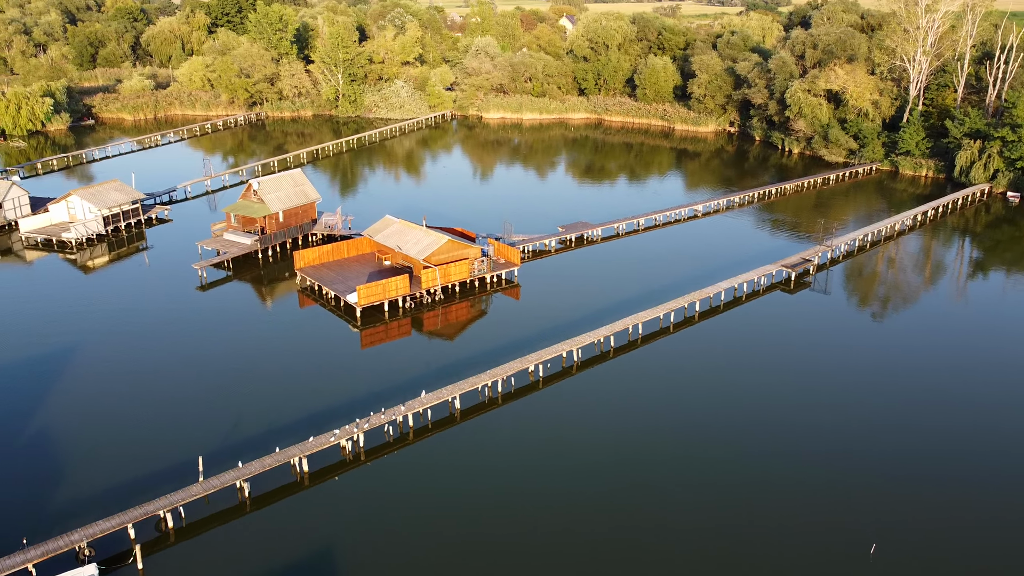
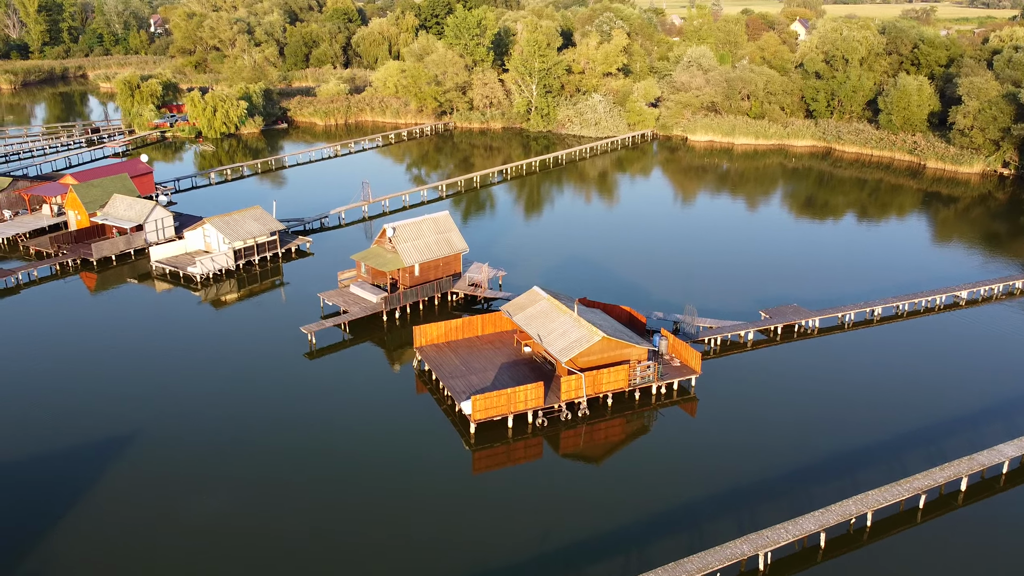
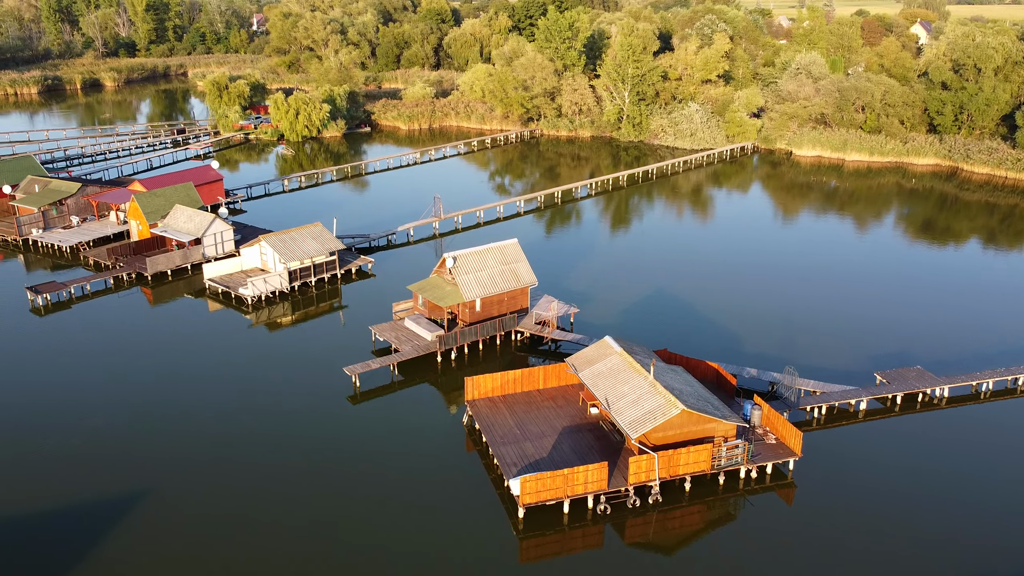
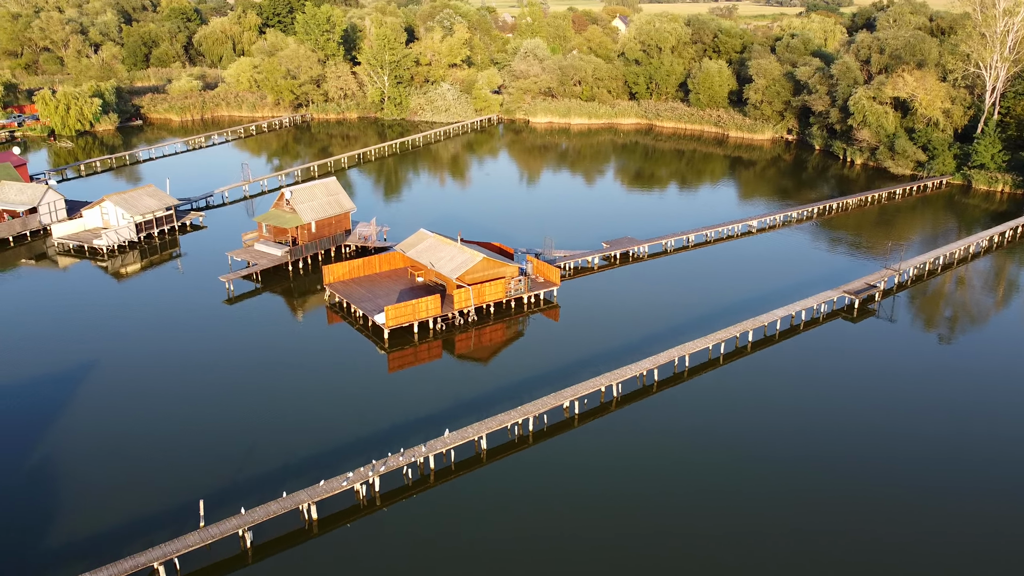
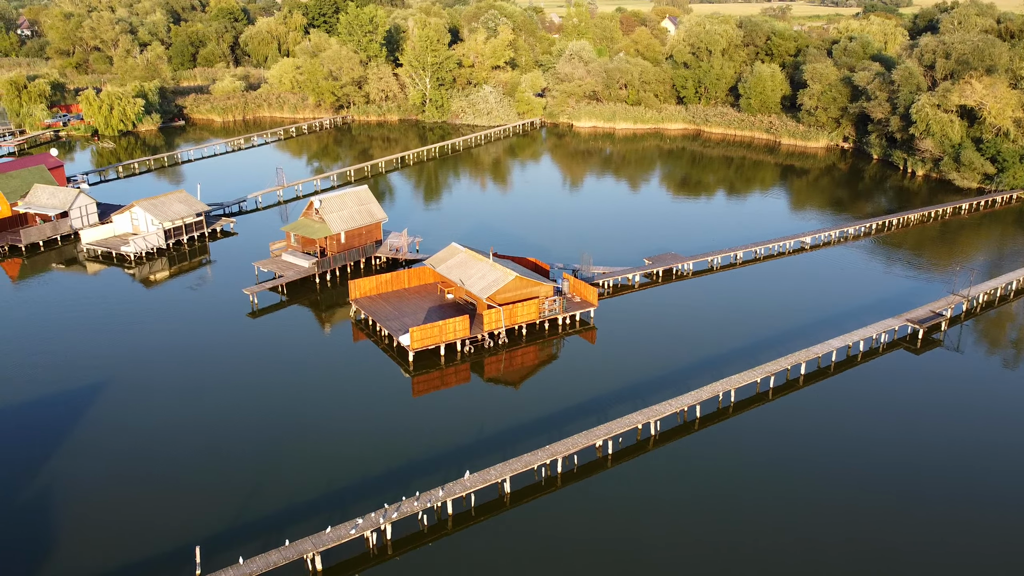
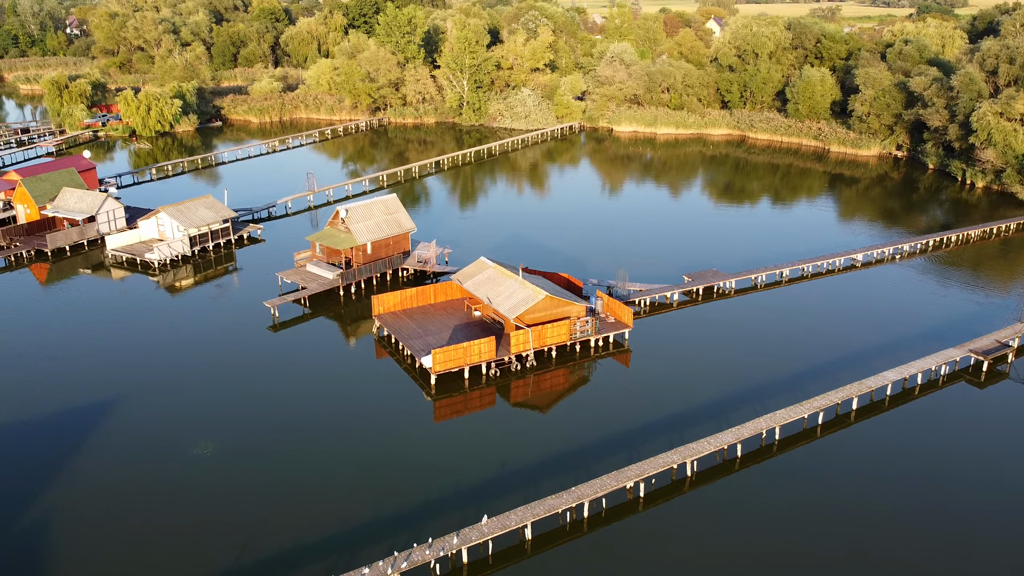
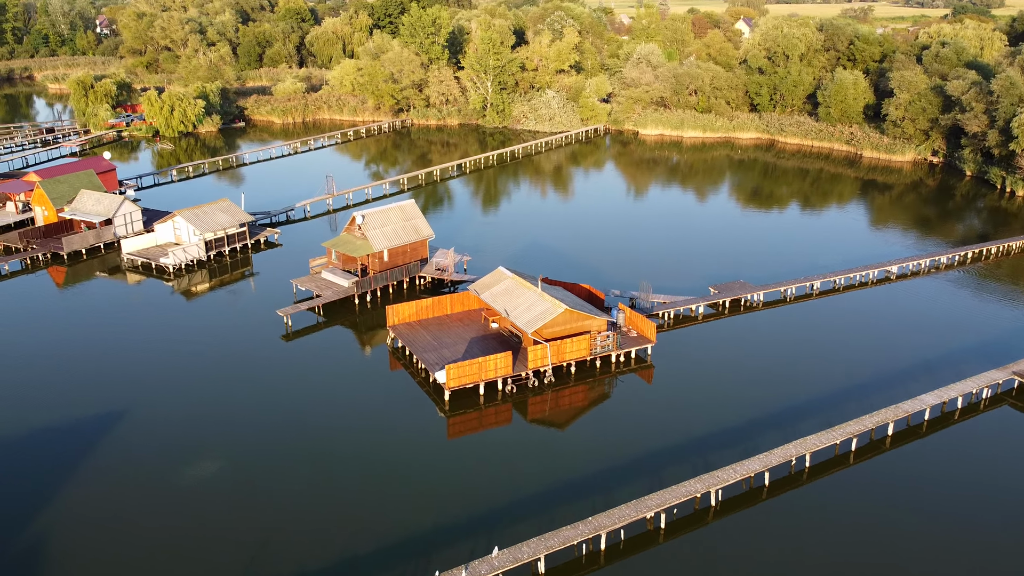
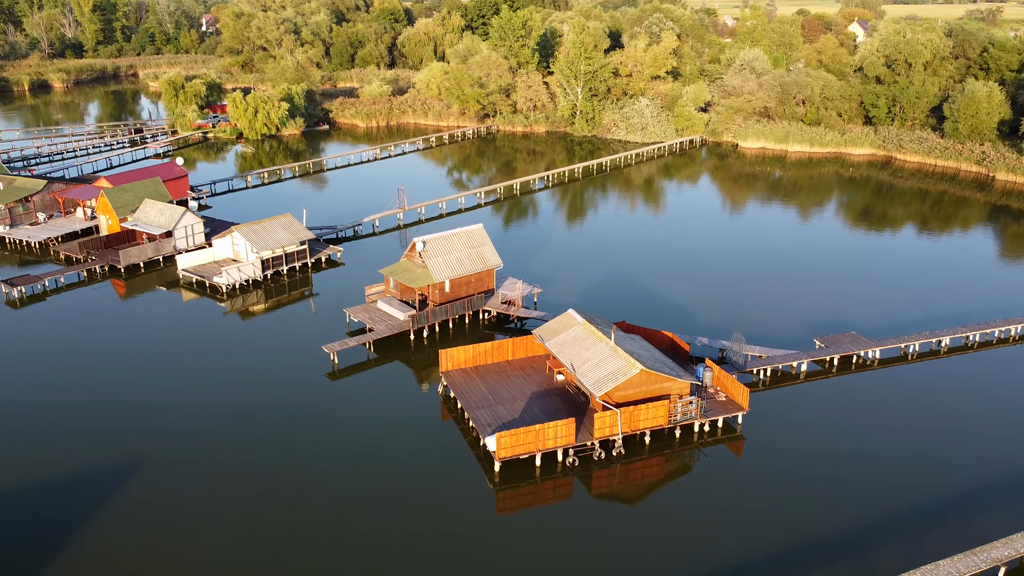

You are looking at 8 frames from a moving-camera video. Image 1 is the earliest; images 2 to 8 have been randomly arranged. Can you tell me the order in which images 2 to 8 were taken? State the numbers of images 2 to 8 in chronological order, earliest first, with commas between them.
4, 5, 6, 7, 2, 8, 3
